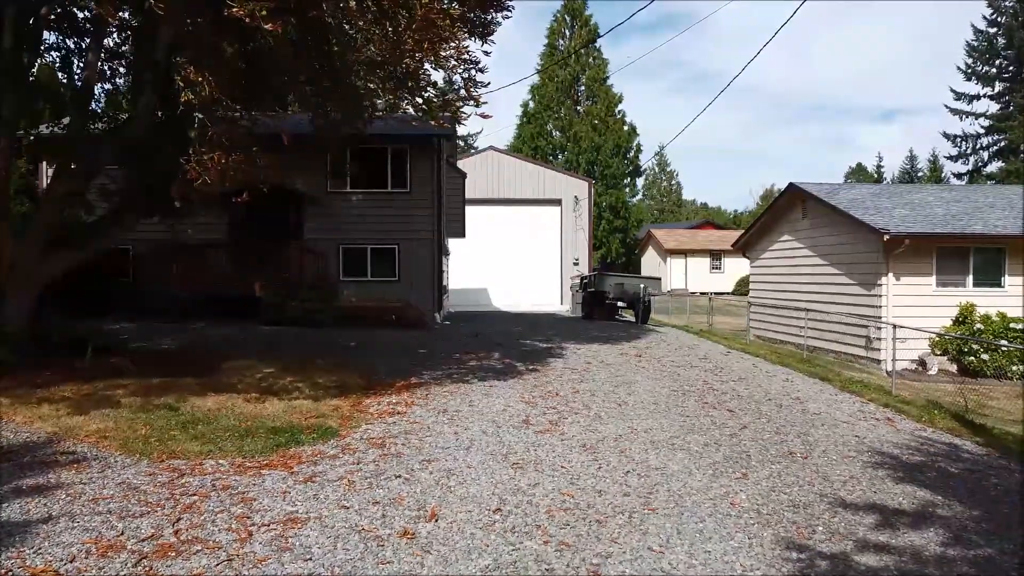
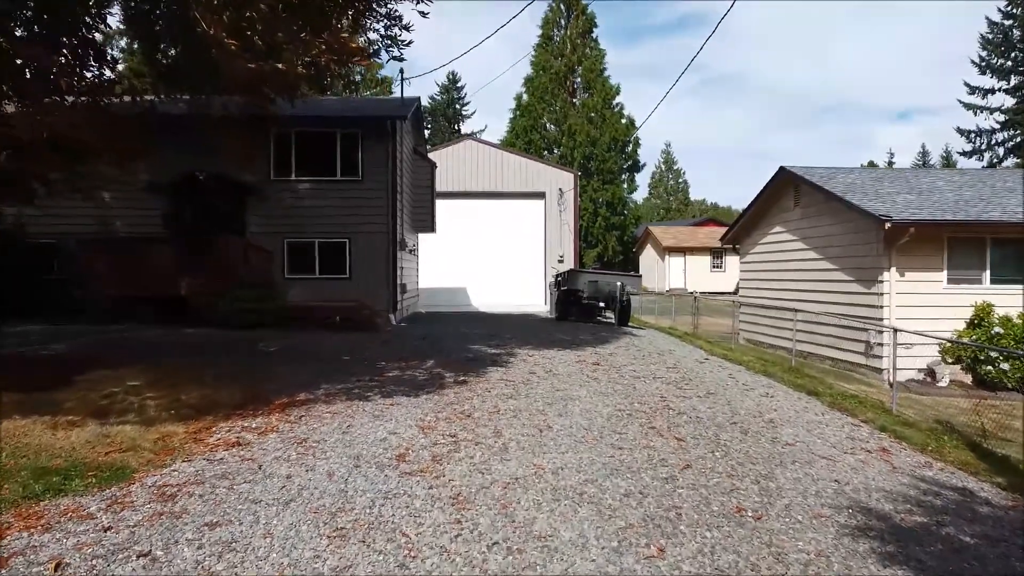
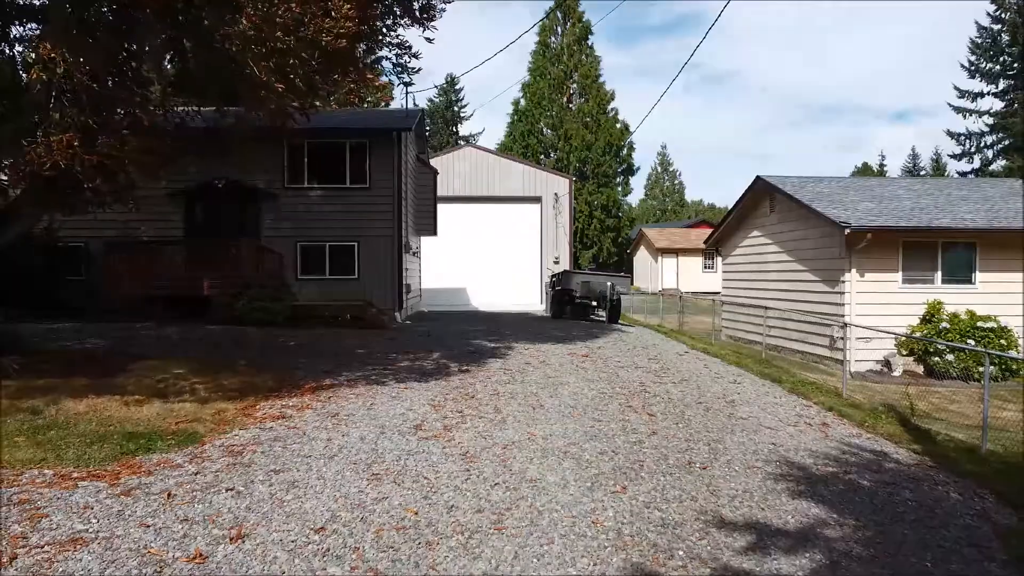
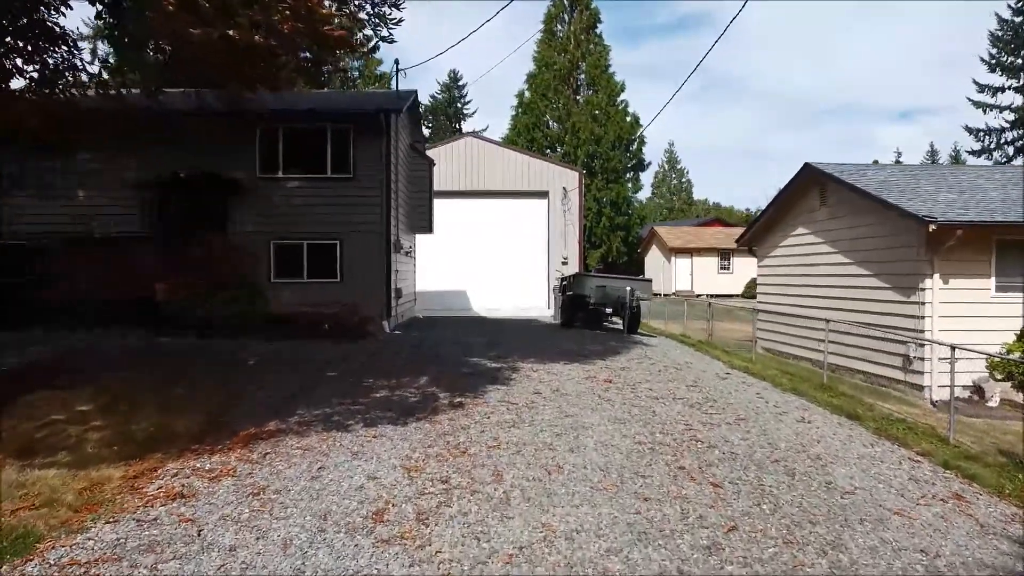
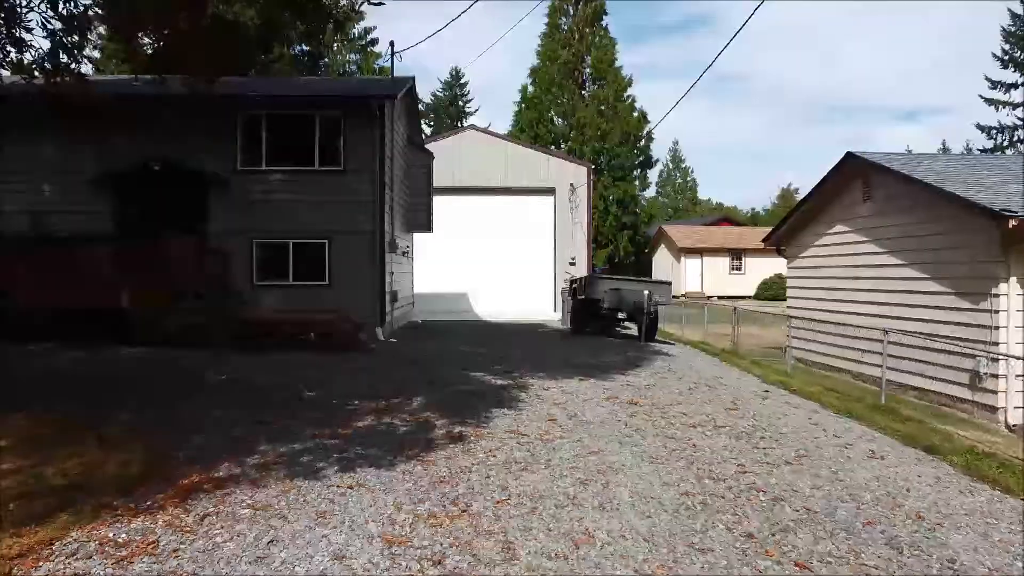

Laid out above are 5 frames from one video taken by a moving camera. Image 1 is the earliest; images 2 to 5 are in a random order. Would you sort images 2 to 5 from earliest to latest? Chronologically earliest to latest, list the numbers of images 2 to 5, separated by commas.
3, 2, 4, 5
